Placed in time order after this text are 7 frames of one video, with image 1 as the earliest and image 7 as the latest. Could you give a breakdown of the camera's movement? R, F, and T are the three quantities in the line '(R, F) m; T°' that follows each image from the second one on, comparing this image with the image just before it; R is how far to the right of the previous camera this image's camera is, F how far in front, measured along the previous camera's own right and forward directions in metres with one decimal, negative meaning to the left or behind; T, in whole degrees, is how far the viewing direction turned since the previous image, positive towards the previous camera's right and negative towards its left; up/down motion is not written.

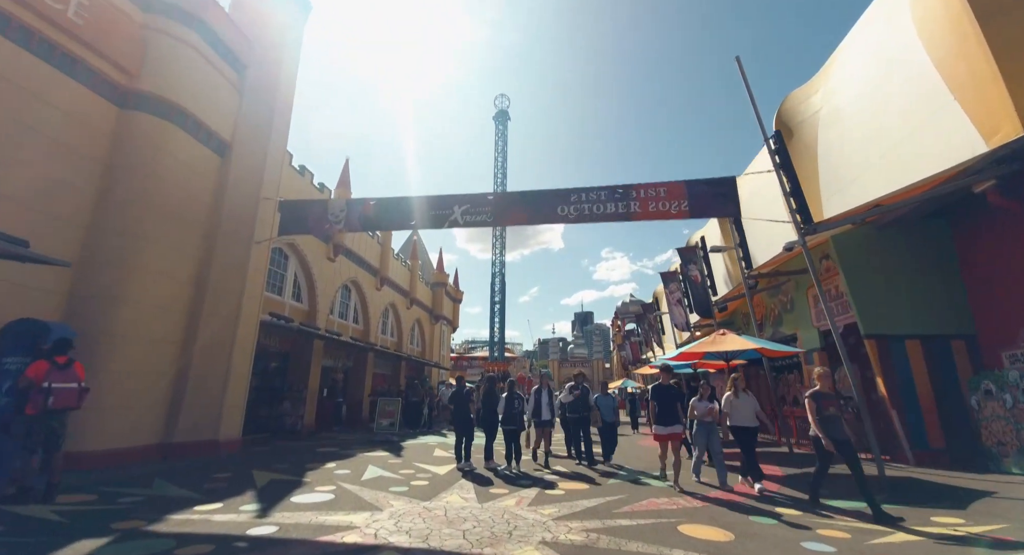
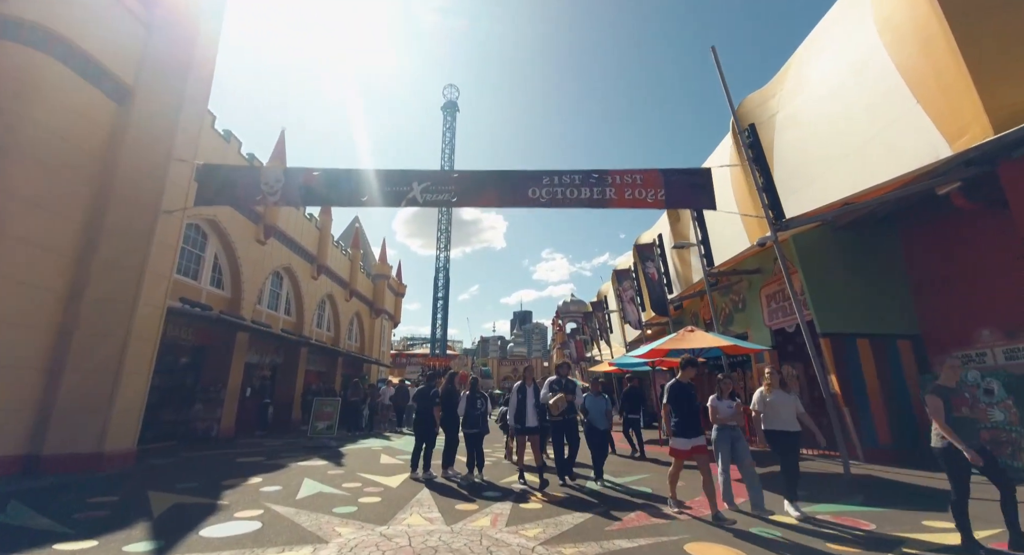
(-0.5, +0.9) m; +8°
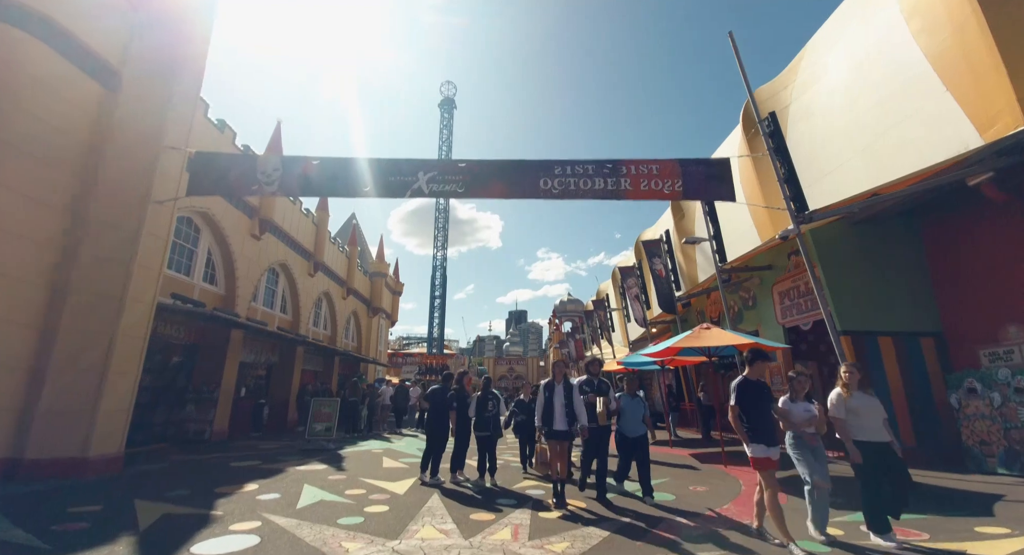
(-0.3, +0.4) m; +1°
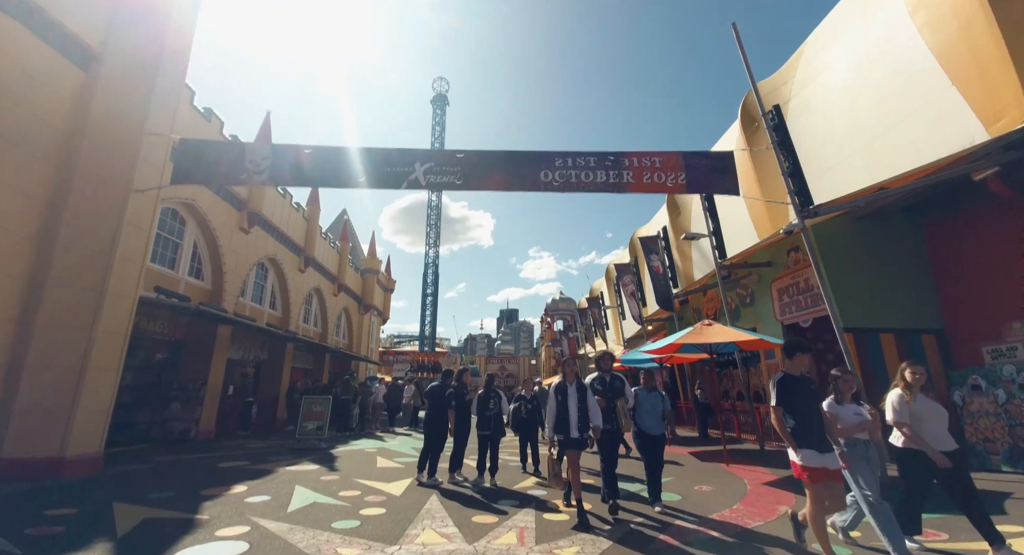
(-0.2, +0.2) m; +1°
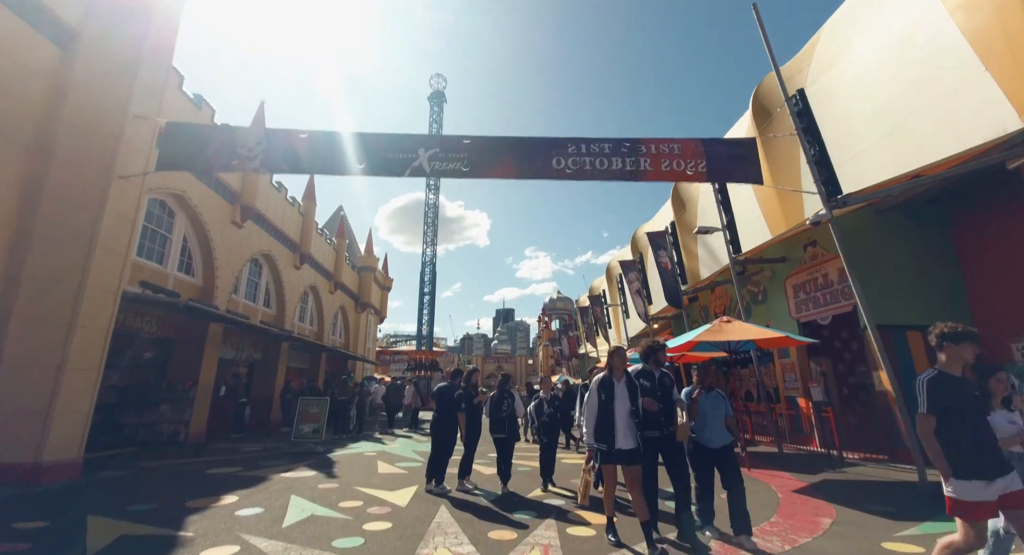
(-0.3, +0.5) m; +1°
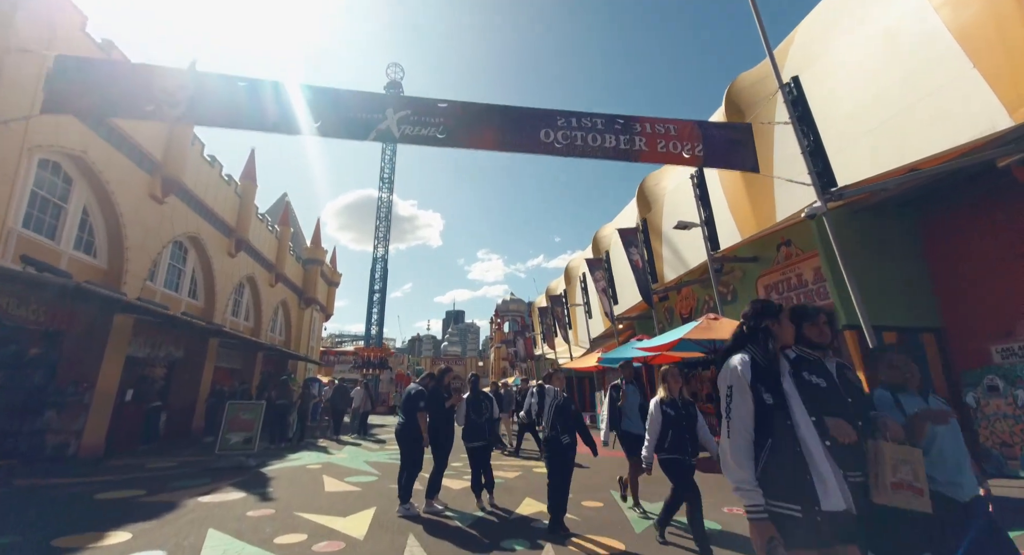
(-0.4, +1.0) m; +6°
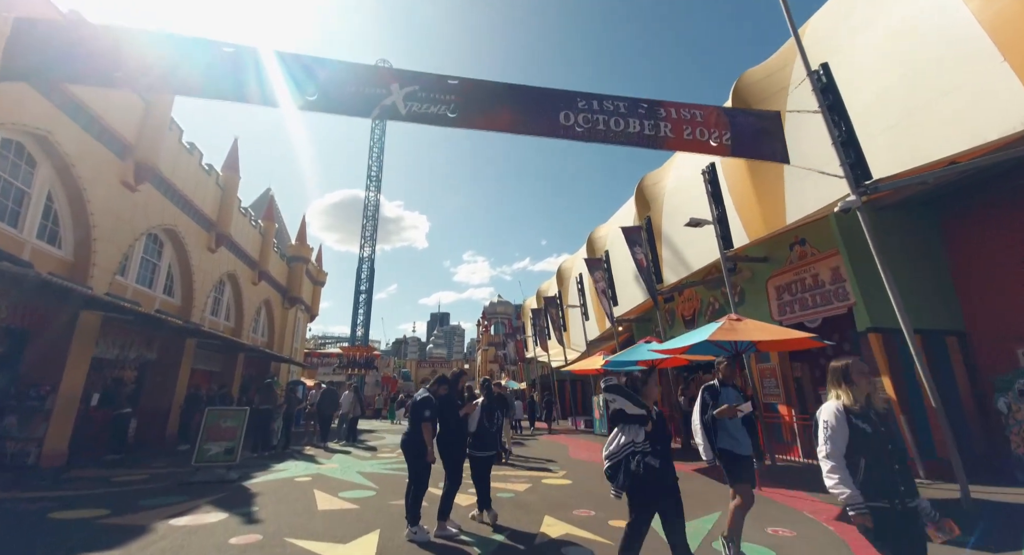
(-0.4, +0.6) m; +2°
